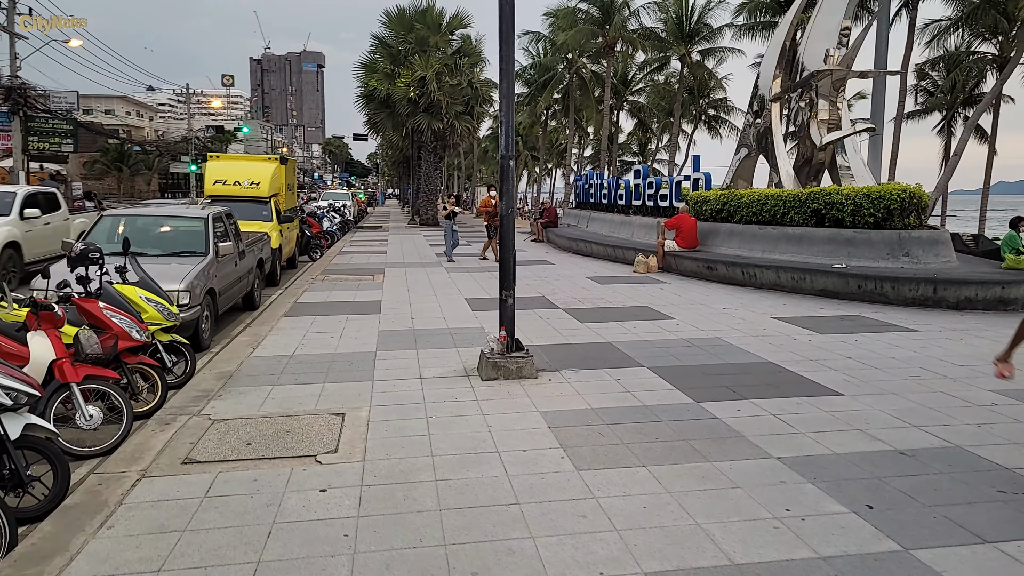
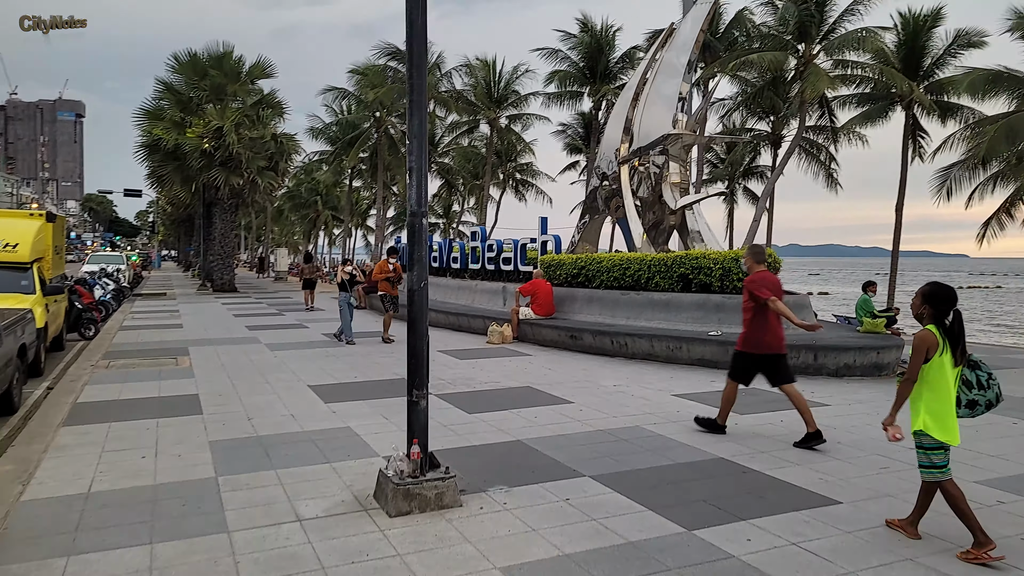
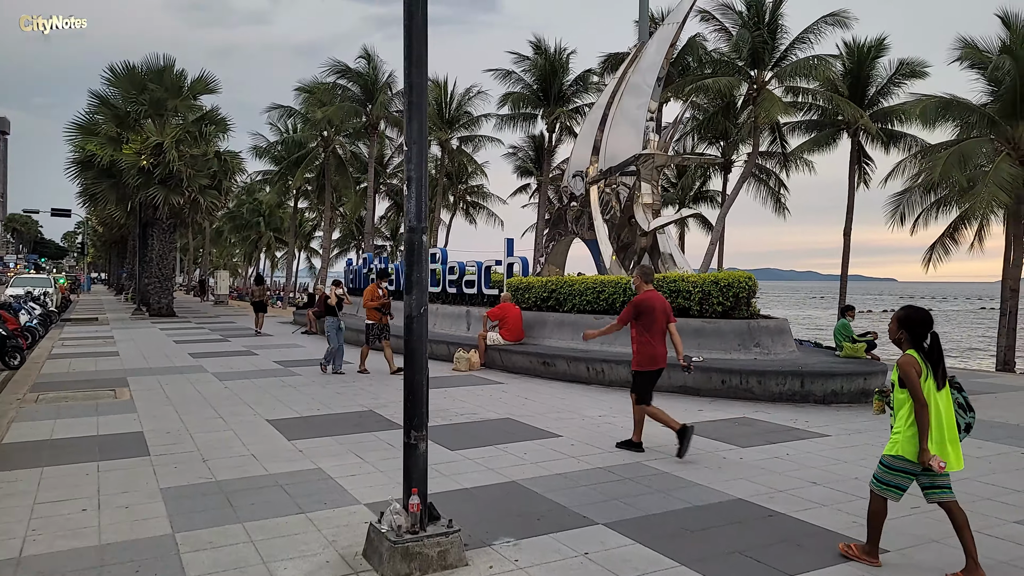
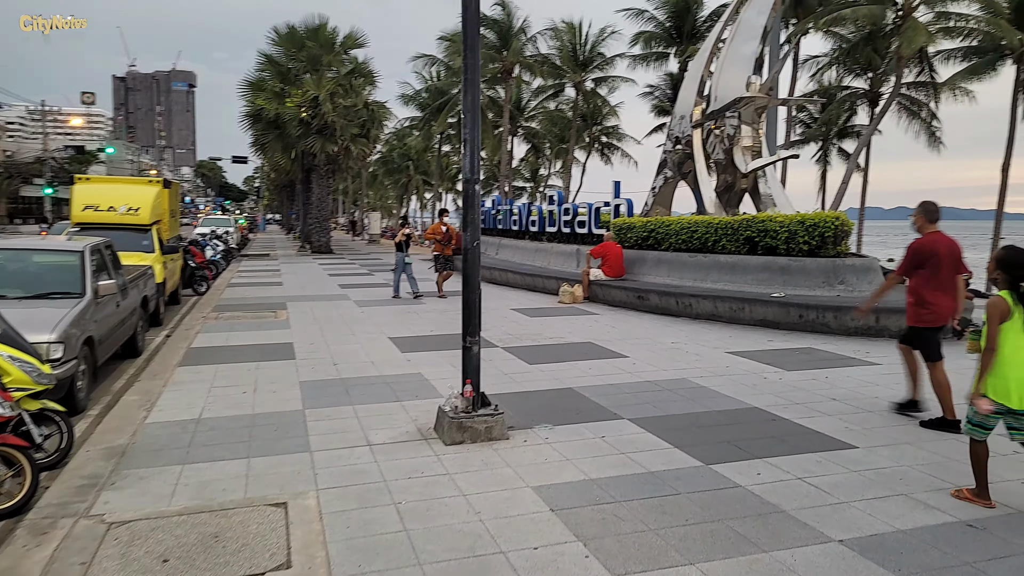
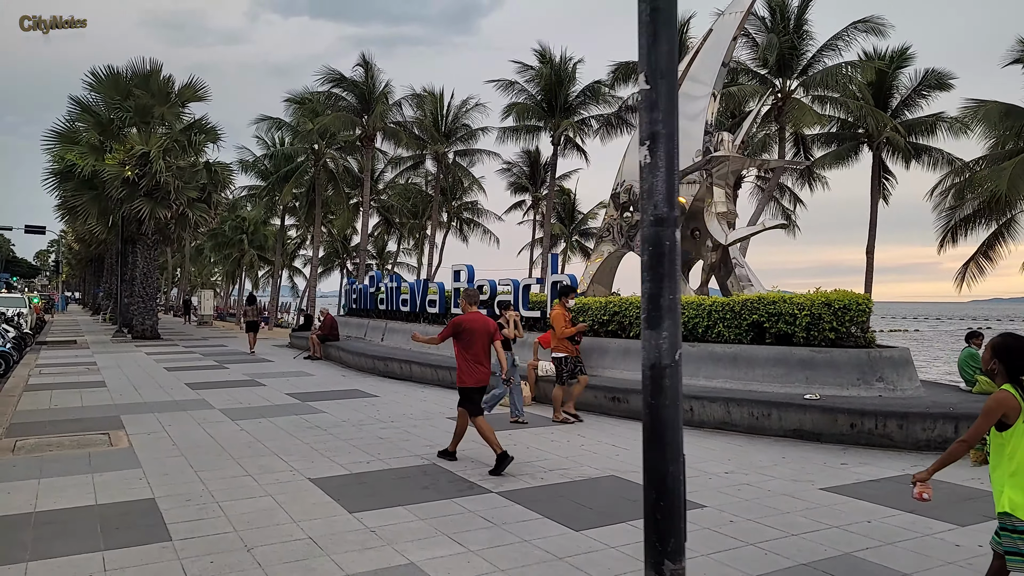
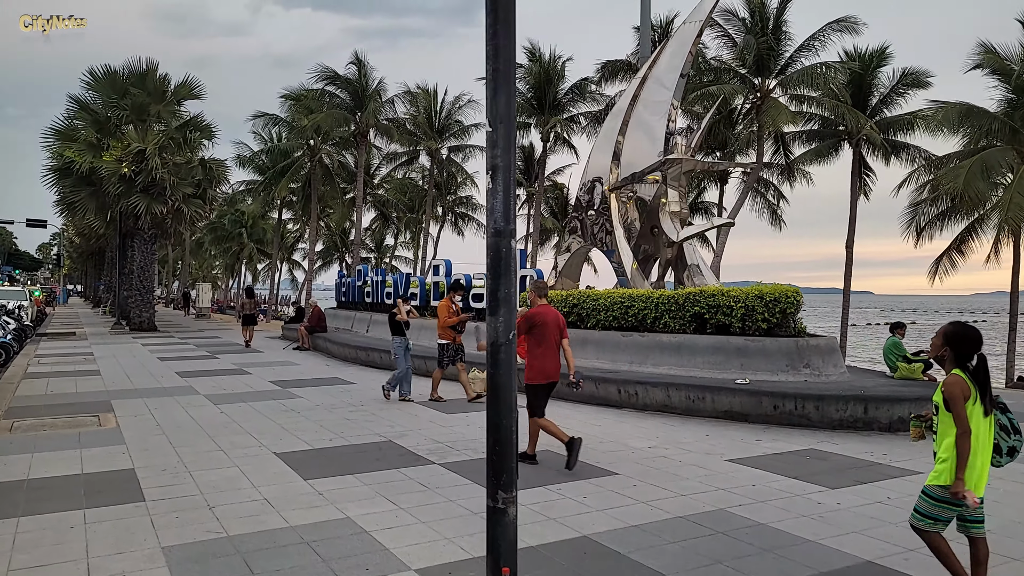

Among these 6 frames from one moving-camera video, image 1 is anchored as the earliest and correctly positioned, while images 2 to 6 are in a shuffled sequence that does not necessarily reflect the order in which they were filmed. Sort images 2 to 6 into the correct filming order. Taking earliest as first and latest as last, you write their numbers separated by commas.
4, 2, 3, 6, 5
